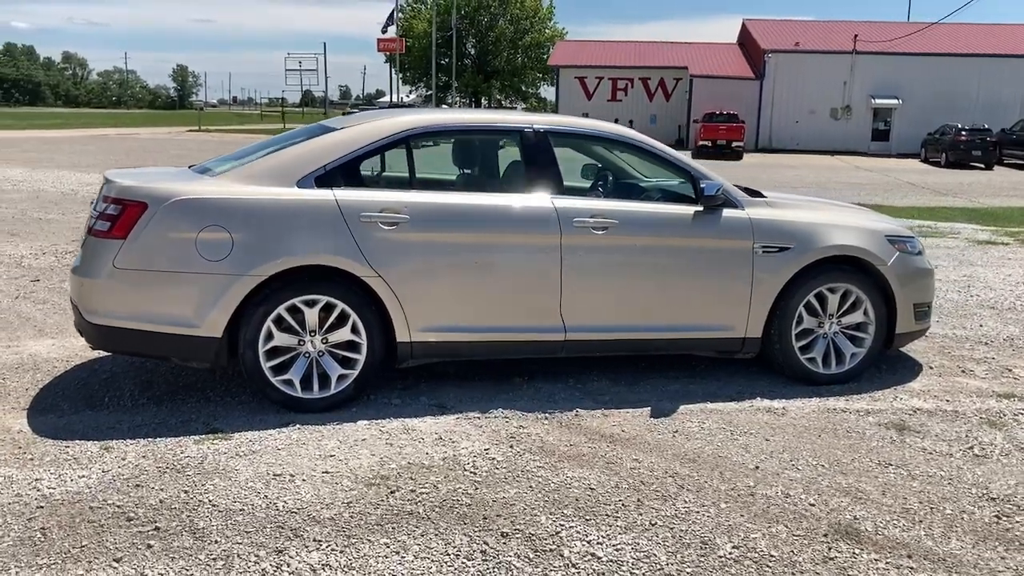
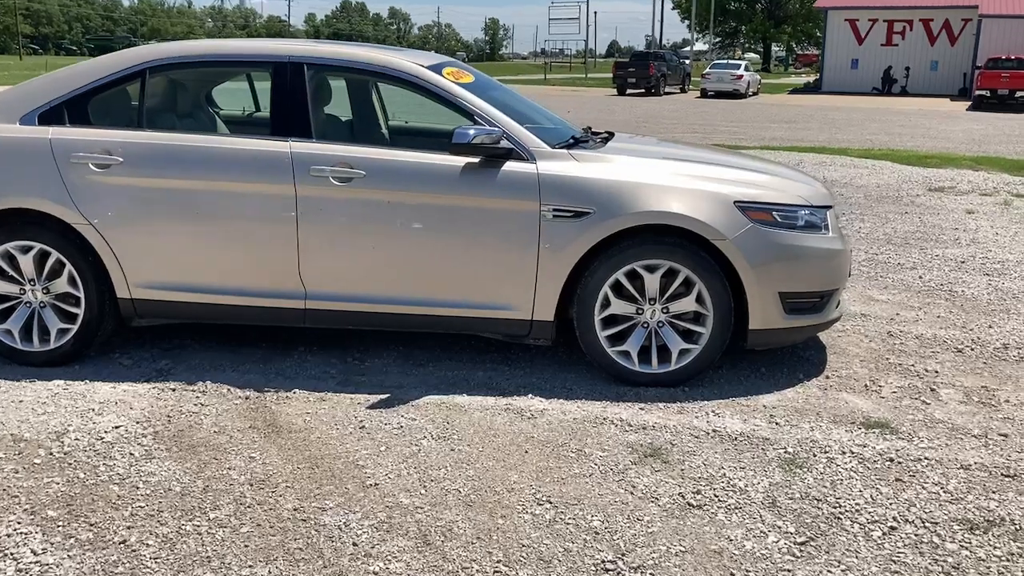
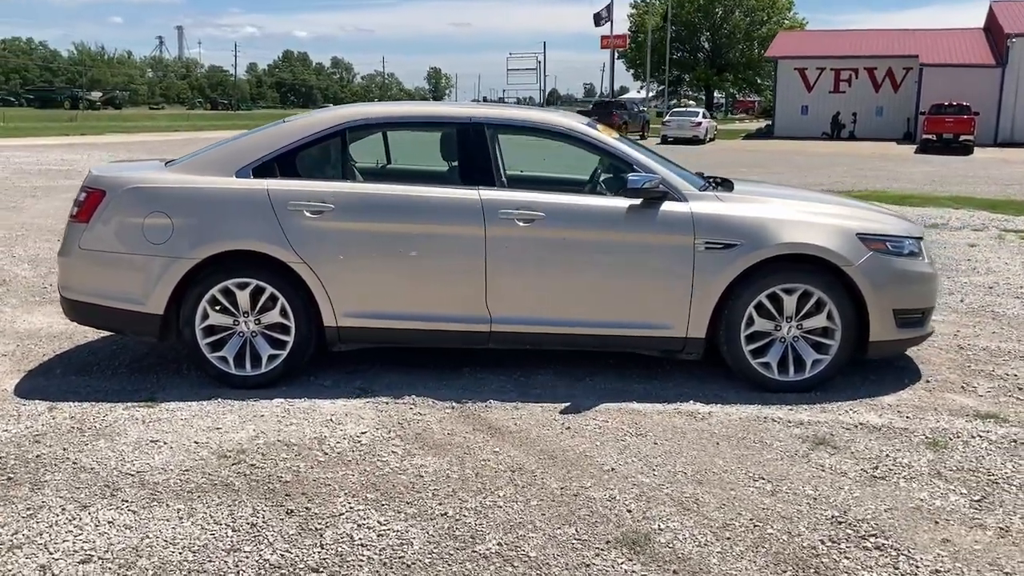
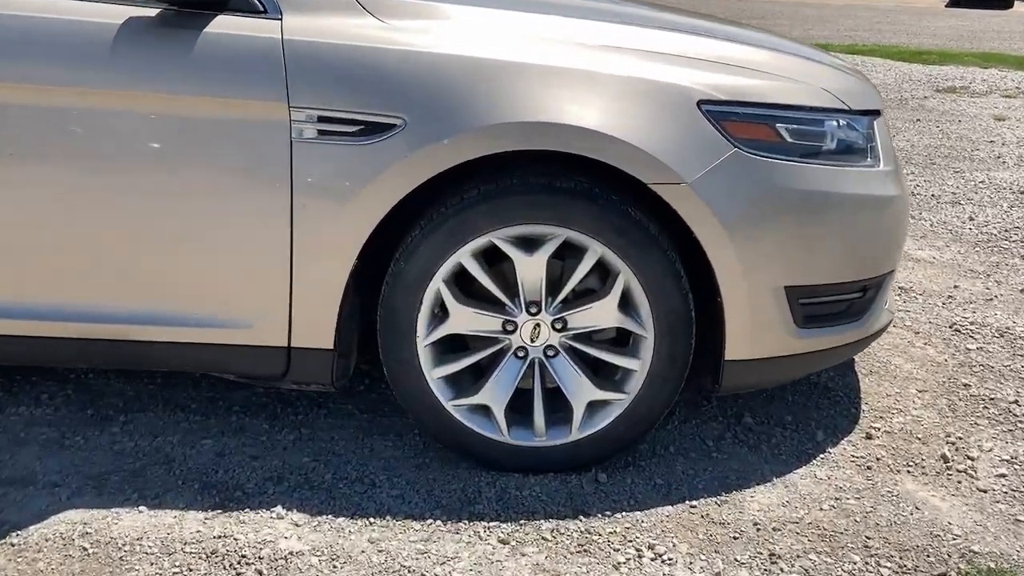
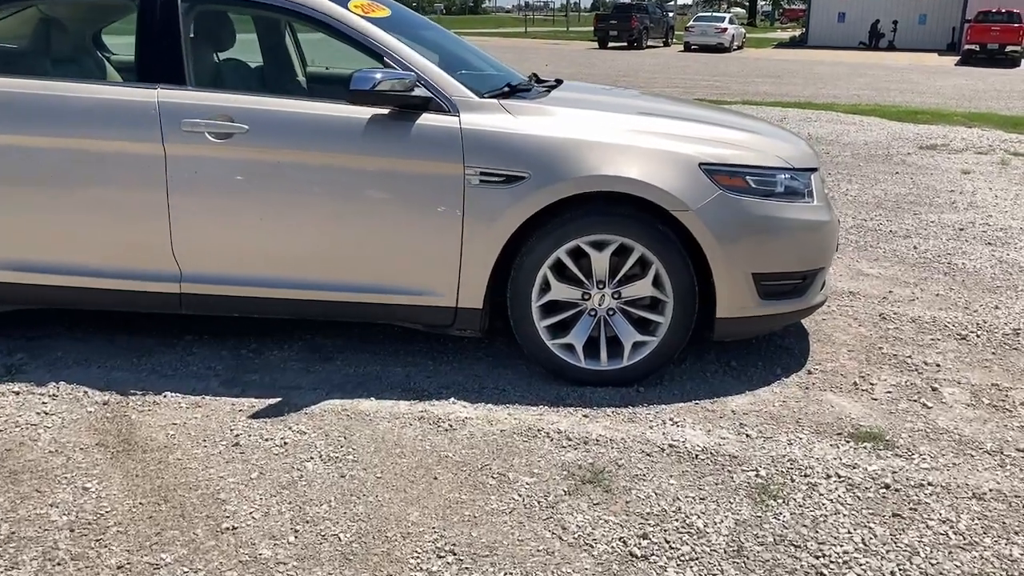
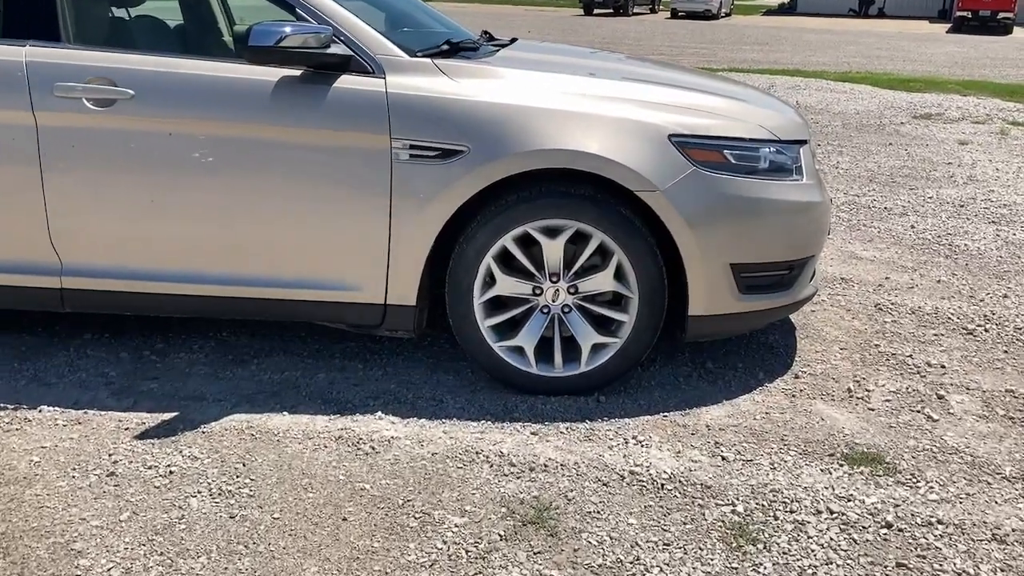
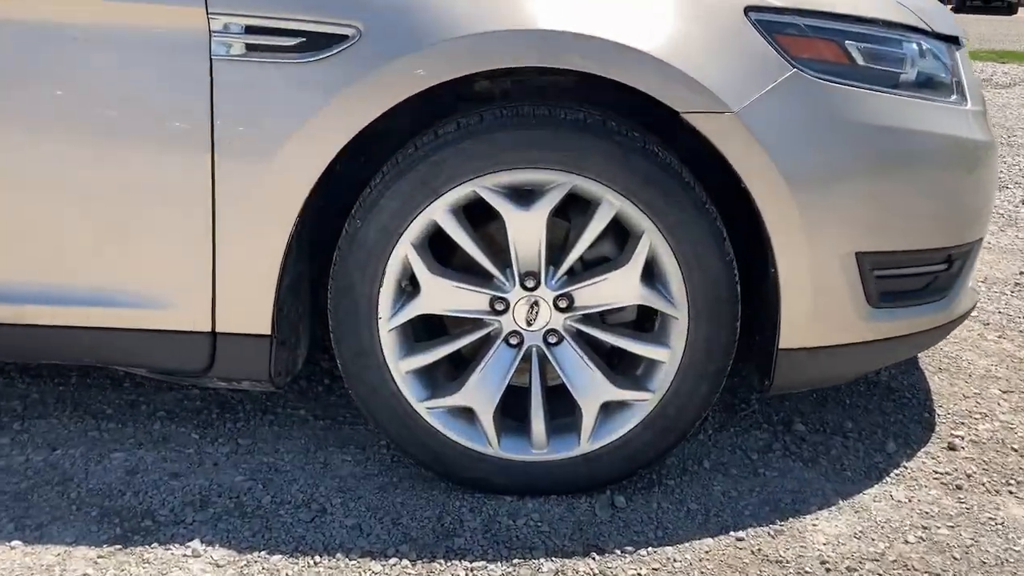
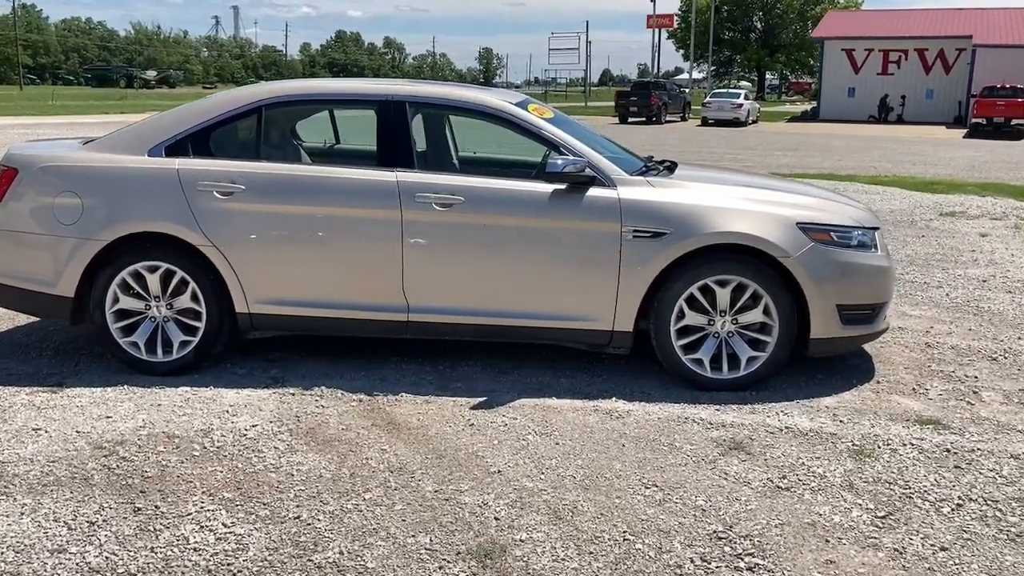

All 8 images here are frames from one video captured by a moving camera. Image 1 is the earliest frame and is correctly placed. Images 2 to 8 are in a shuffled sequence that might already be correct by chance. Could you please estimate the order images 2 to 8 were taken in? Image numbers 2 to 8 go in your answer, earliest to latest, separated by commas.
3, 8, 2, 5, 6, 4, 7
